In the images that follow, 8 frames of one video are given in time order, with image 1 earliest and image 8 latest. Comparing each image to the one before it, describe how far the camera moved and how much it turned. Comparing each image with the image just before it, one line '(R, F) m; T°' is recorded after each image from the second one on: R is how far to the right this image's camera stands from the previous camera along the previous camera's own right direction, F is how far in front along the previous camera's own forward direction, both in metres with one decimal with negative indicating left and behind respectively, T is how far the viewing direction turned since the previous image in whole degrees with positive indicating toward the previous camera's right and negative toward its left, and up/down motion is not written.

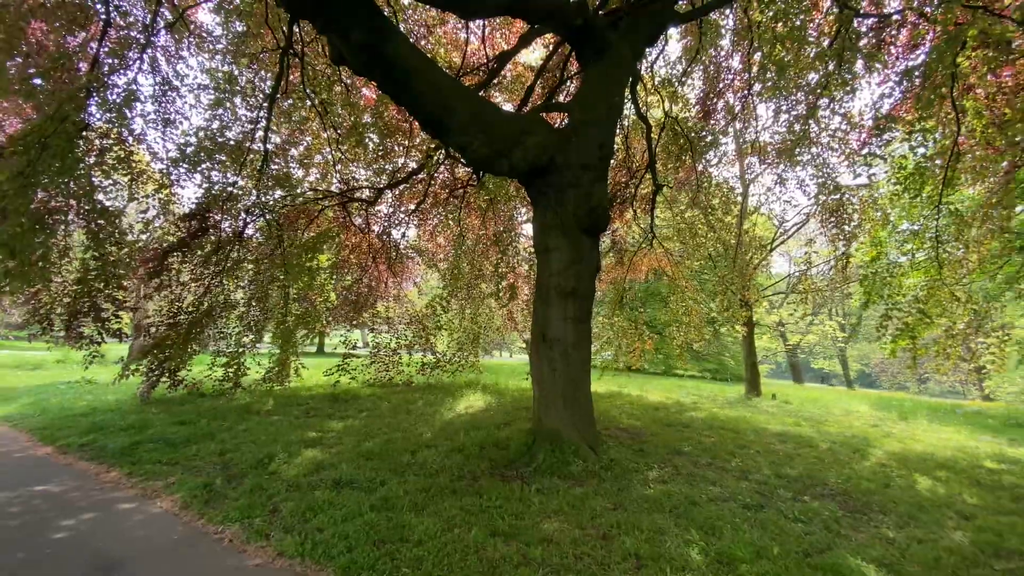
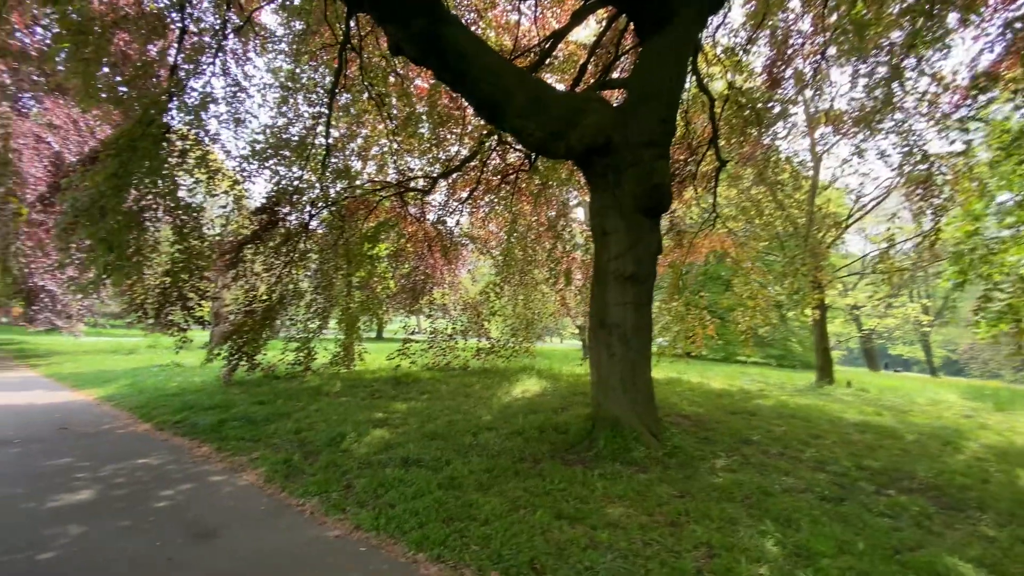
(-0.1, 0.0) m; -6°
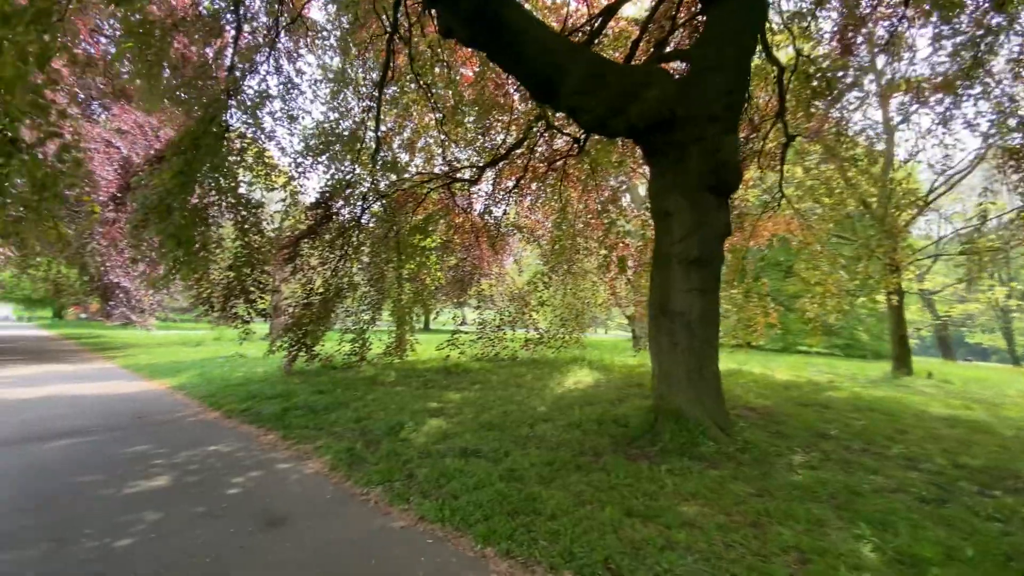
(-0.2, +0.2) m; -5°
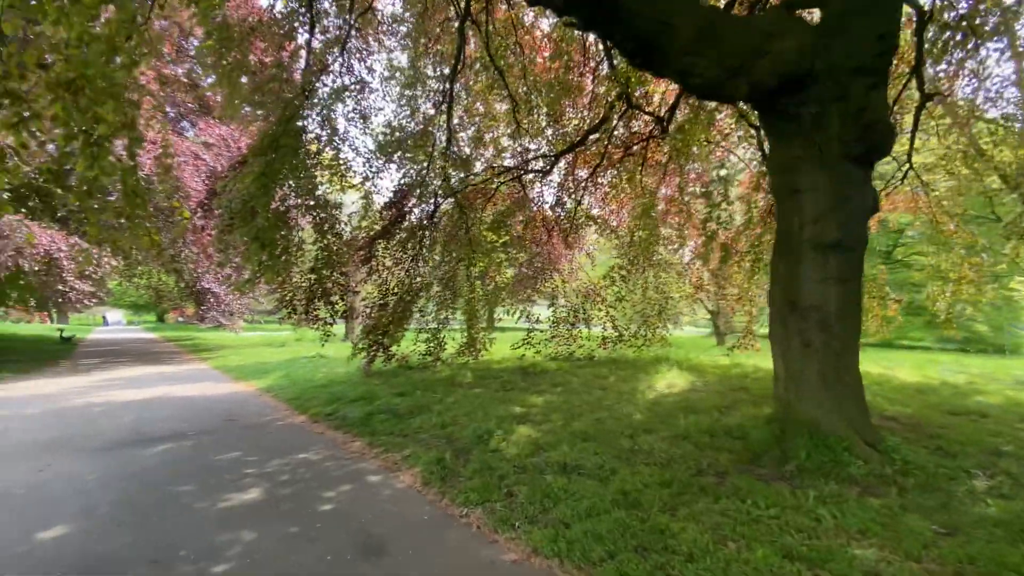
(-0.4, +0.5) m; -7°
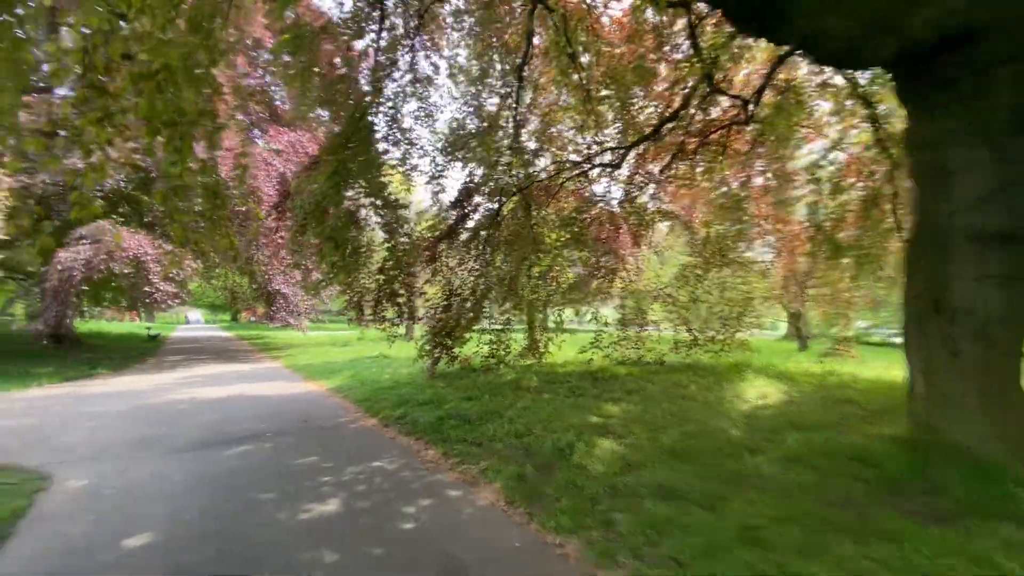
(-0.4, +0.4) m; -6°
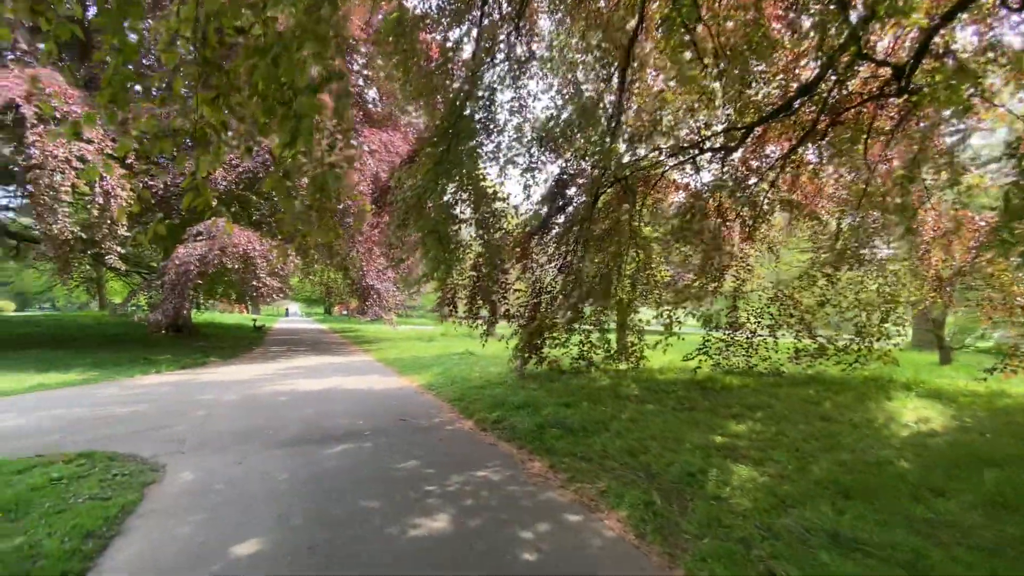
(-0.5, +0.5) m; -9°
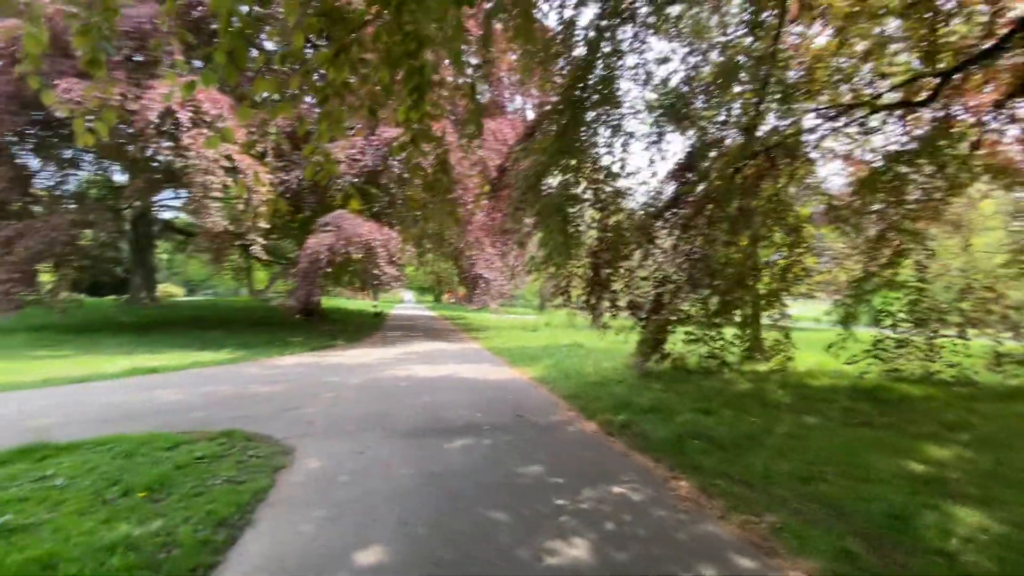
(-0.4, +0.6) m; -12°
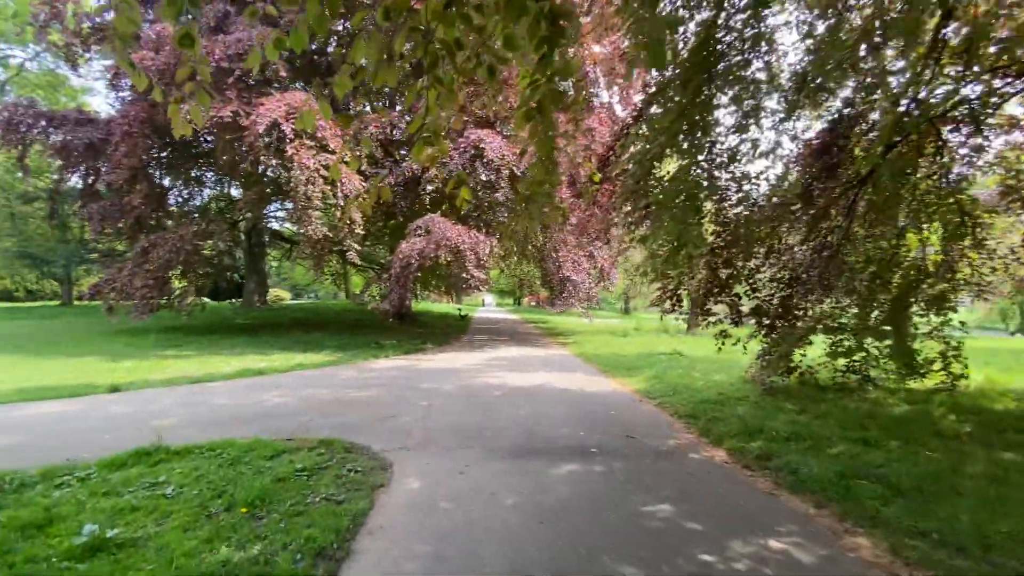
(-0.3, +0.6) m; -10°
